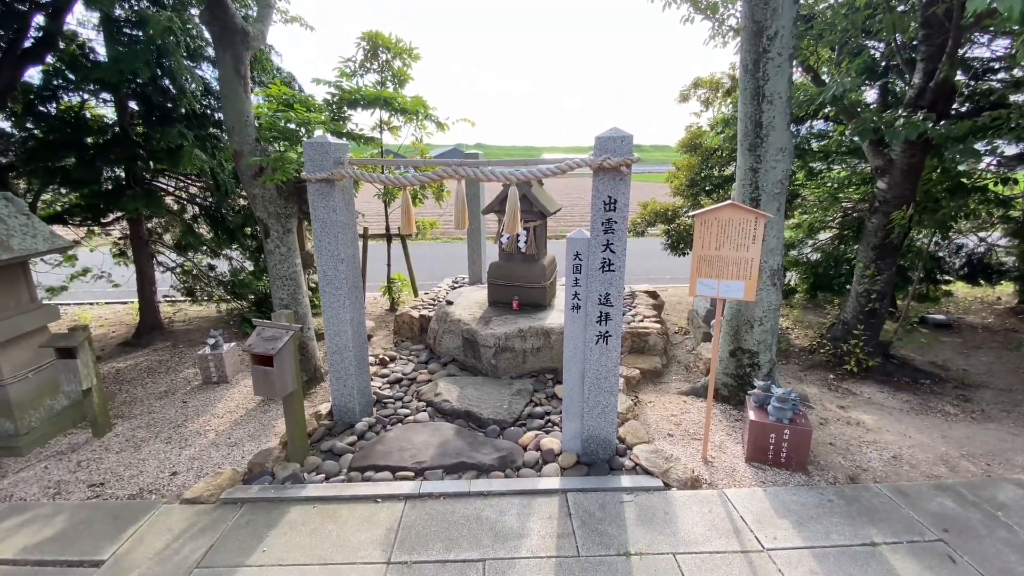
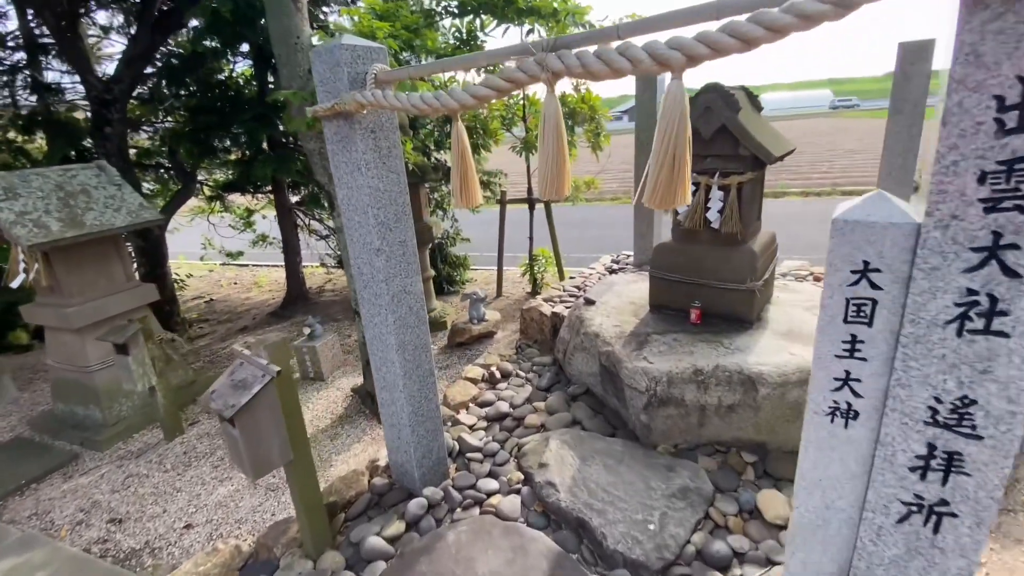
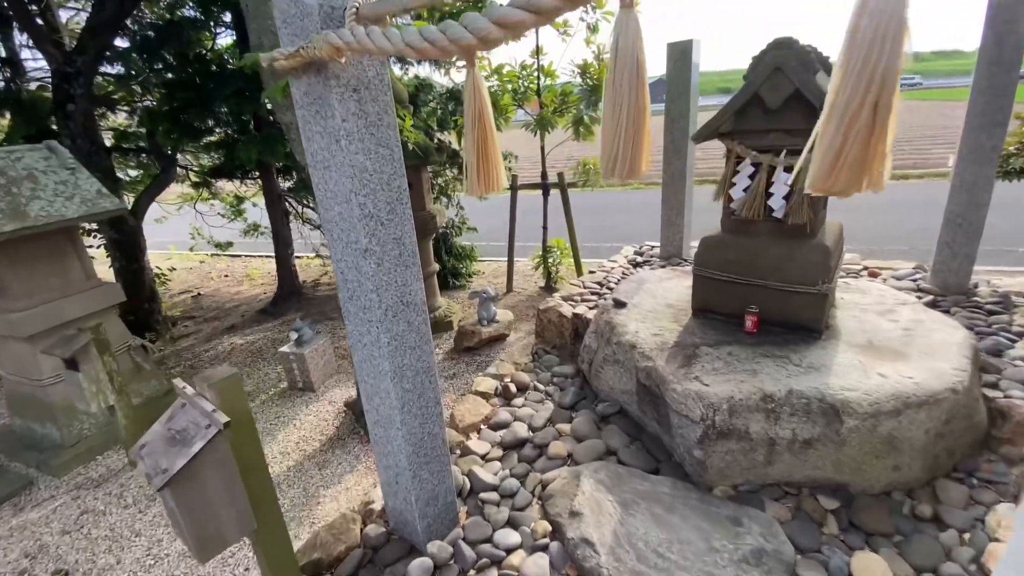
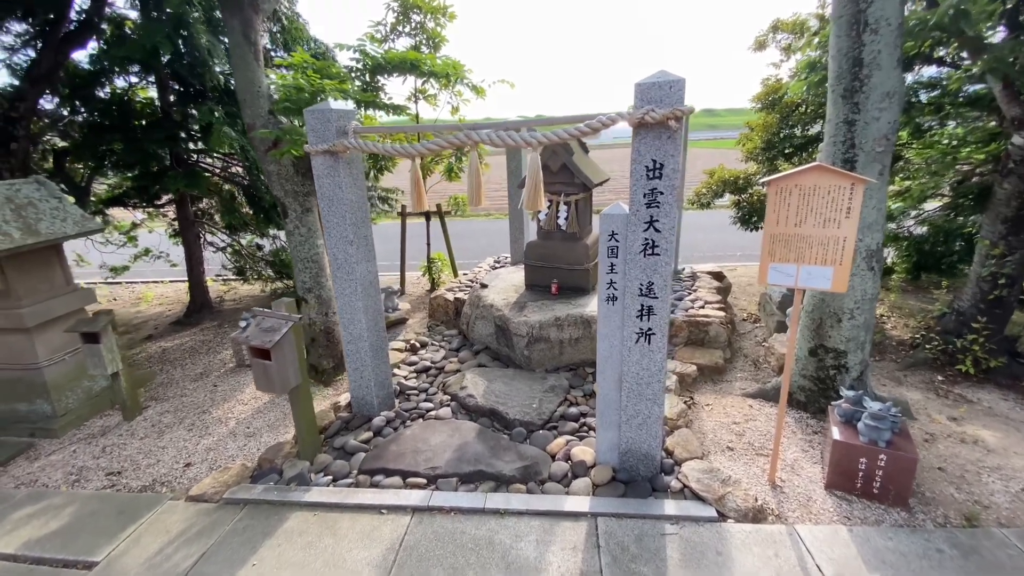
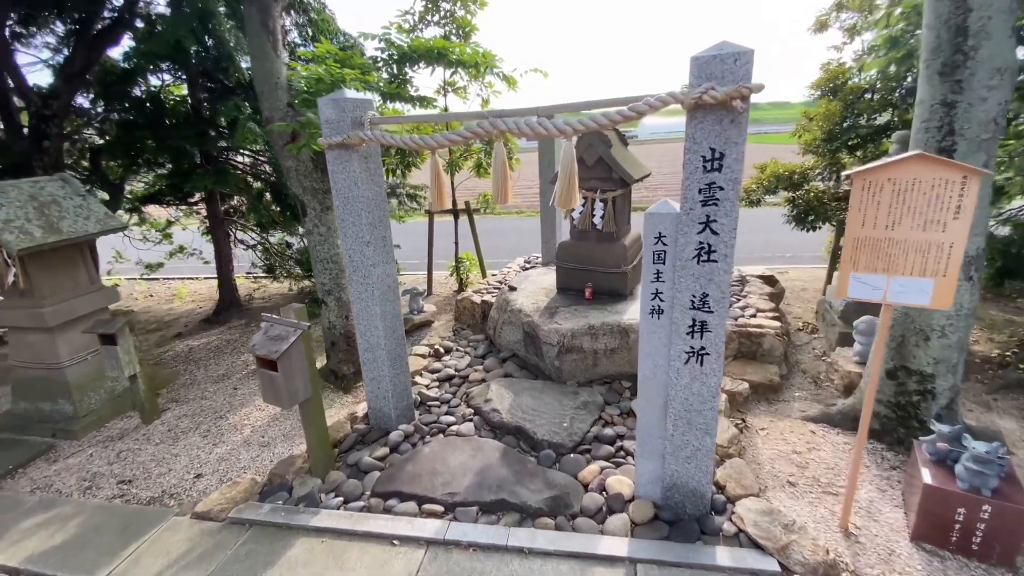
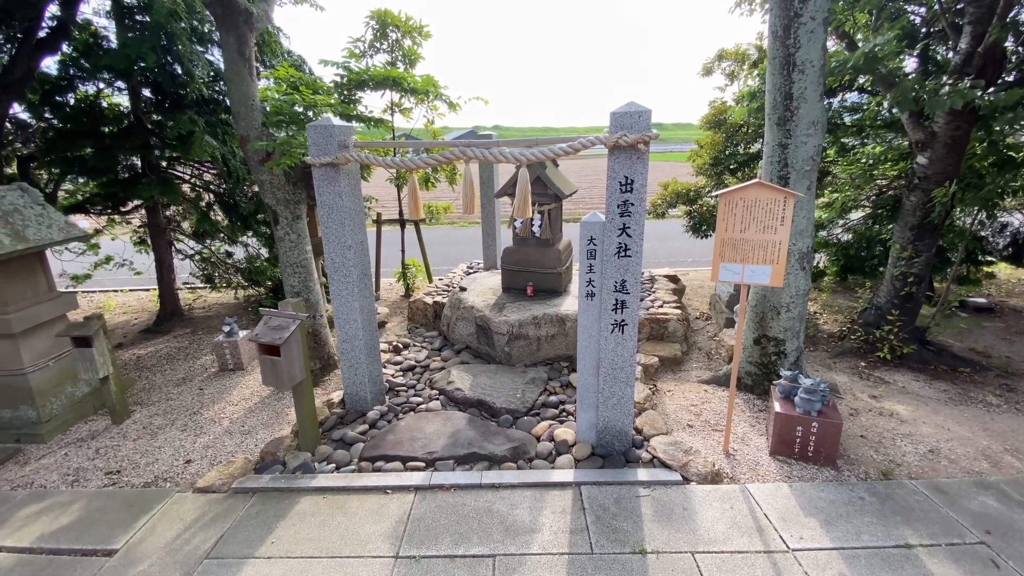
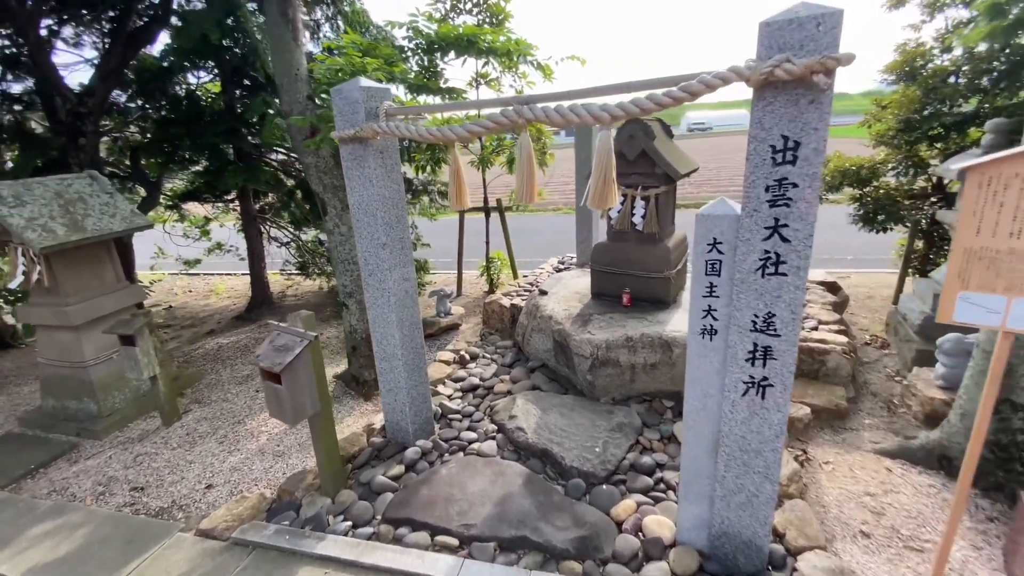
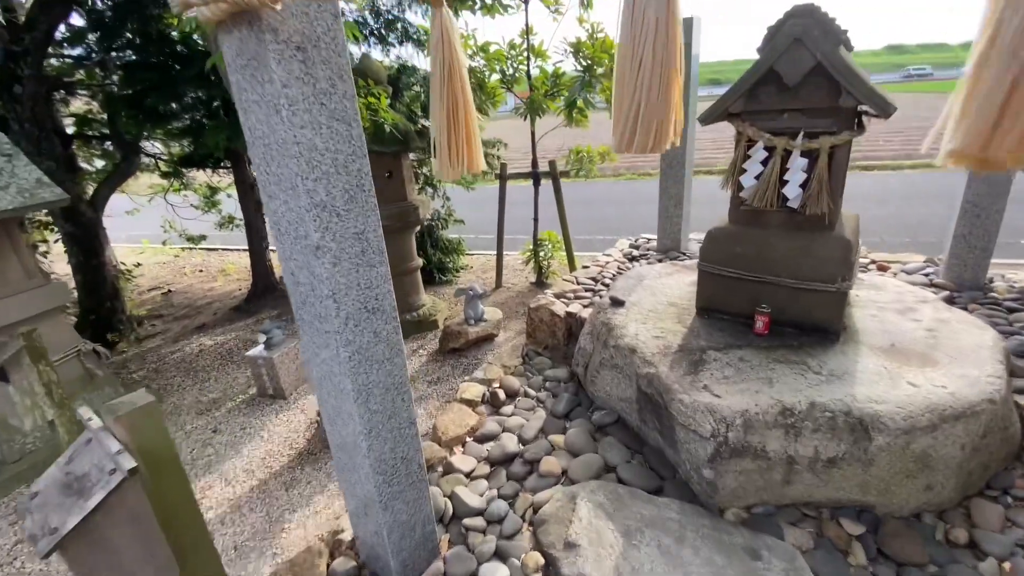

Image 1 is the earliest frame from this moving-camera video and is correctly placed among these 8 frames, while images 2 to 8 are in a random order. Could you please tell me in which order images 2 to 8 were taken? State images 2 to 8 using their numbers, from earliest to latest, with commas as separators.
6, 4, 5, 7, 2, 3, 8
